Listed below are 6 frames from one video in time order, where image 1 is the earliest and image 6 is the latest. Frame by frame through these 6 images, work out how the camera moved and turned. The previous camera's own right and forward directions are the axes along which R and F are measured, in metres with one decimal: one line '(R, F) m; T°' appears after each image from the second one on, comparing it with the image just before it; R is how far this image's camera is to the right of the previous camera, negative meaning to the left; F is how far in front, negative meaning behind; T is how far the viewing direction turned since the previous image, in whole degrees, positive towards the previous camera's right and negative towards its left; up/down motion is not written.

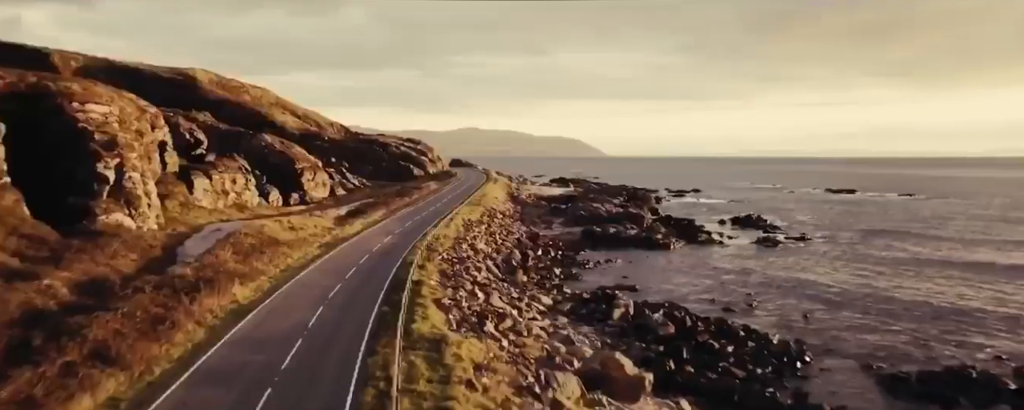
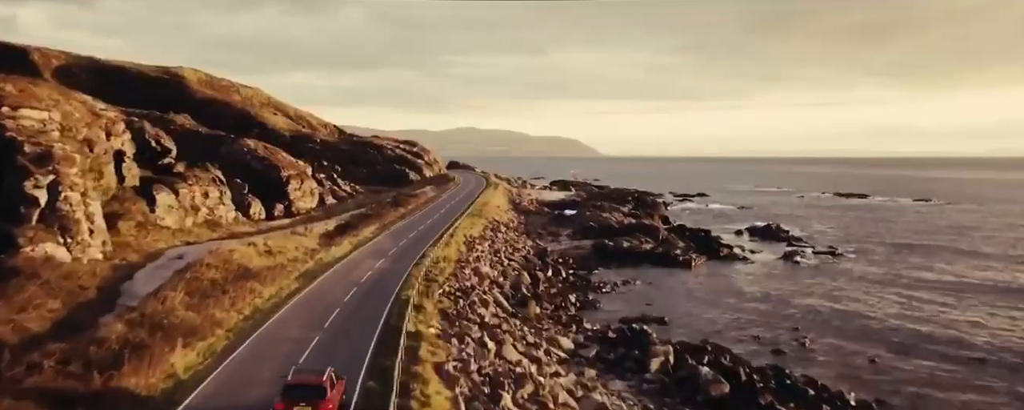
(-0.8, +6.3) m; 0°
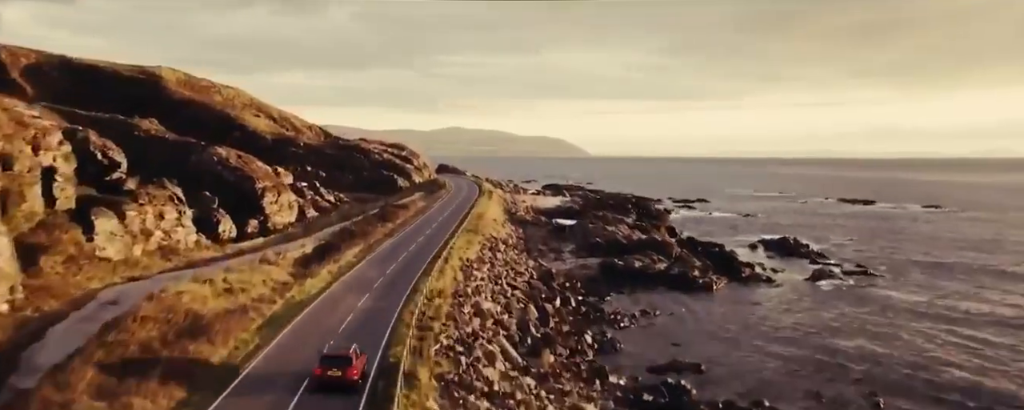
(-0.9, +6.6) m; +1°
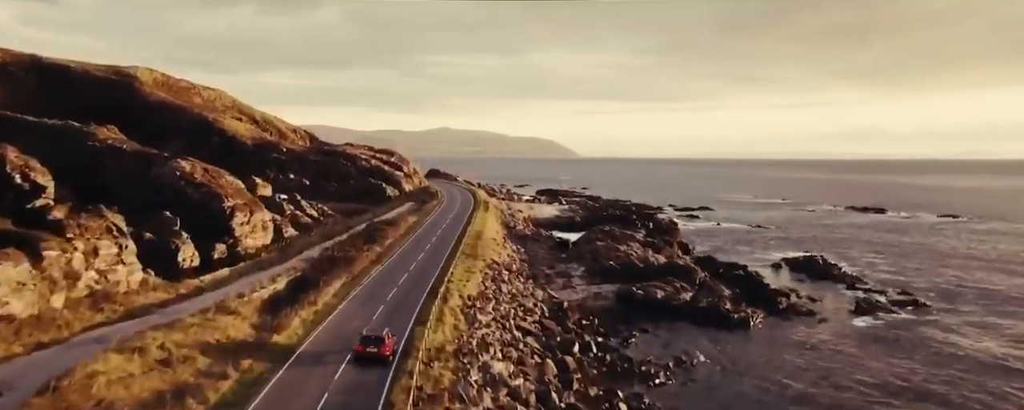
(-1.2, +7.6) m; +1°
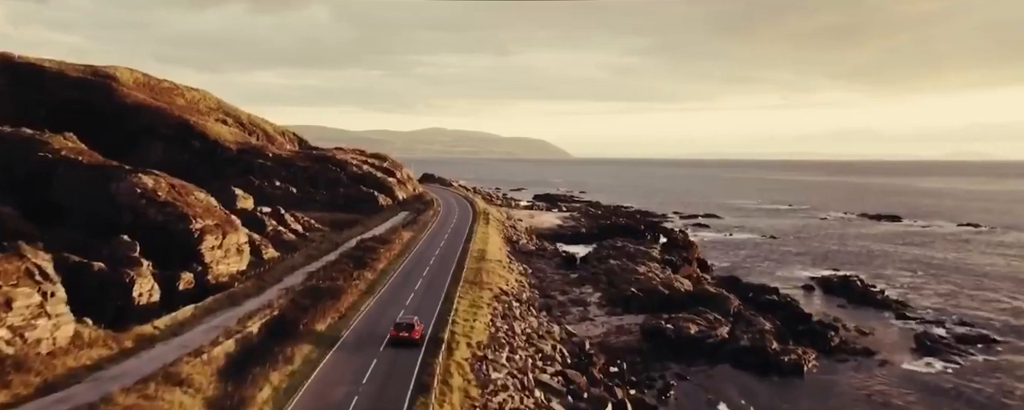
(-1.2, +7.2) m; +1°
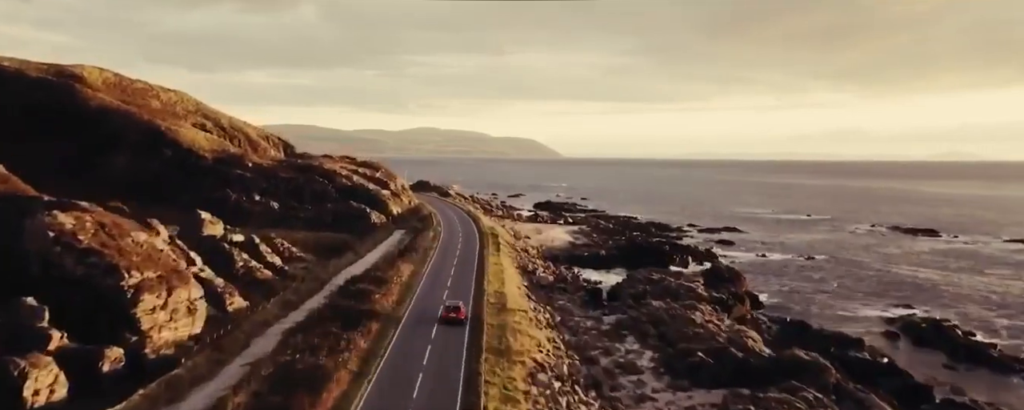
(-2.4, +12.2) m; +1°
